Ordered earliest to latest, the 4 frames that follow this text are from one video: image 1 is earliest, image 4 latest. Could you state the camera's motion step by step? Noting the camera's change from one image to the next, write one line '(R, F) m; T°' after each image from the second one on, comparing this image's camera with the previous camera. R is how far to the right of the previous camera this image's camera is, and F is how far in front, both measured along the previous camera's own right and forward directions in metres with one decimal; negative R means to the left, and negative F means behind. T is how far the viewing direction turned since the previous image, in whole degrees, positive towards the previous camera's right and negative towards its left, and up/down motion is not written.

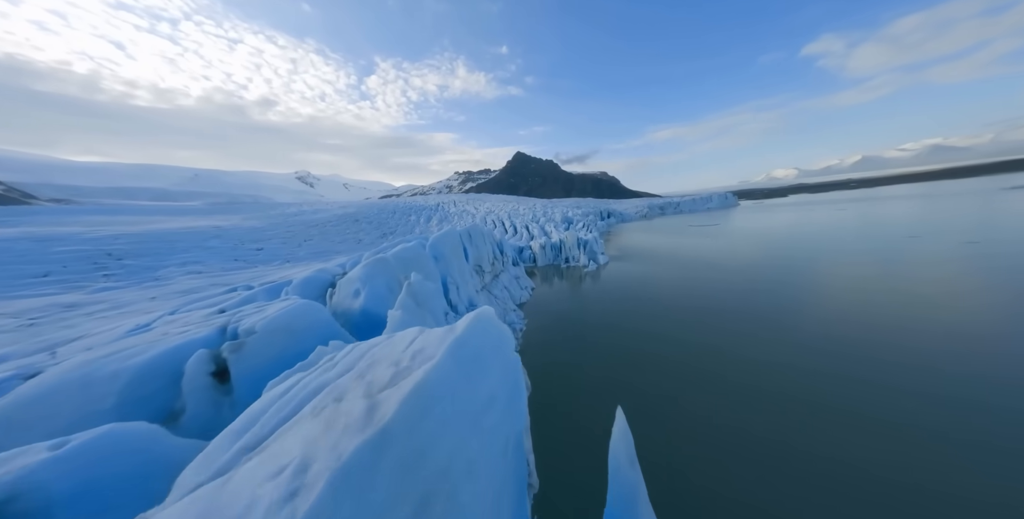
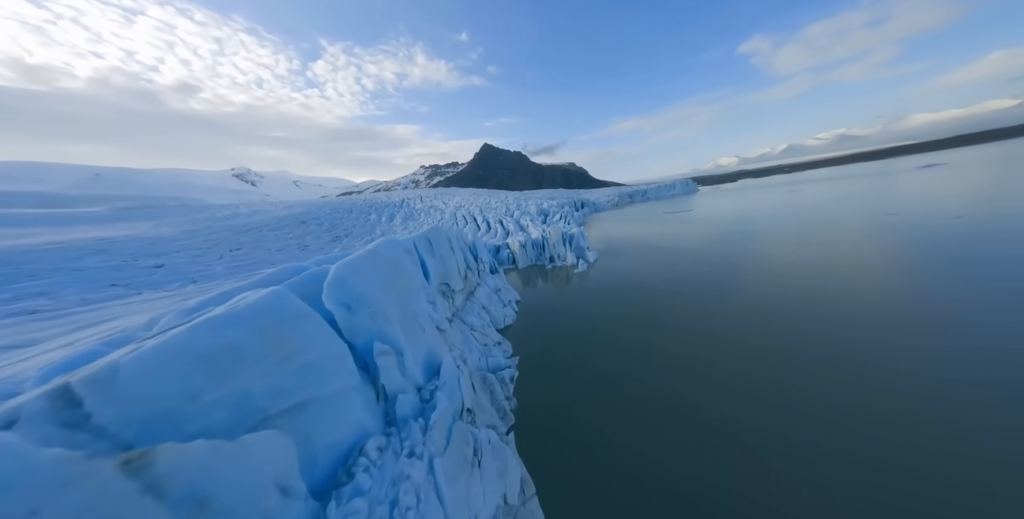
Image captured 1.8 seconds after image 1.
(-0.1, +1.5) m; +5°
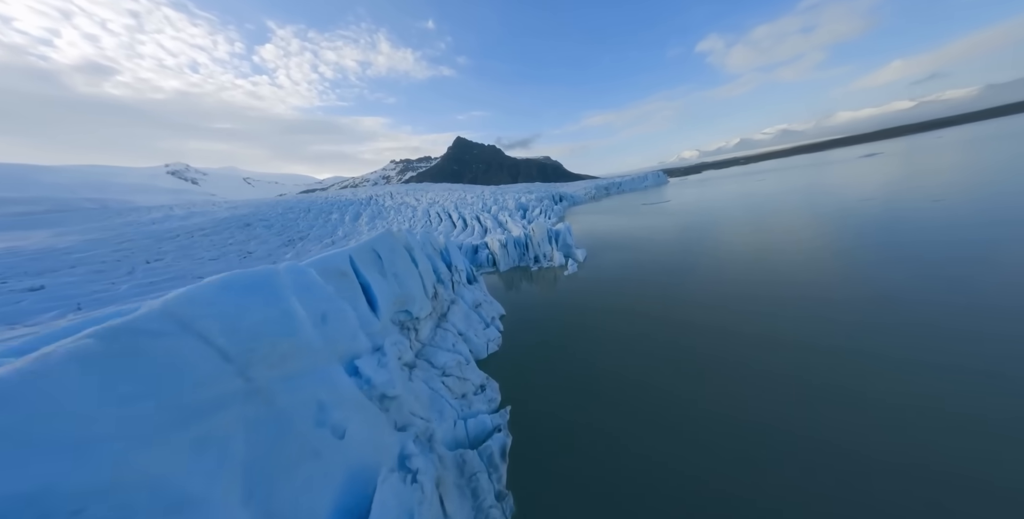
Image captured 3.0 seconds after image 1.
(-0.1, +1.0) m; +4°
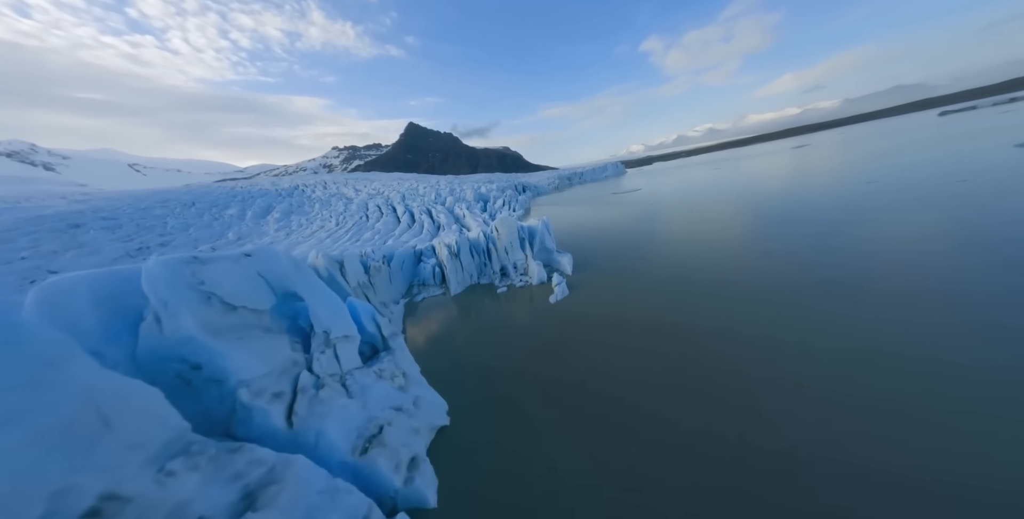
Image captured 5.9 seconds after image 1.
(+0.1, +2.5) m; +7°
